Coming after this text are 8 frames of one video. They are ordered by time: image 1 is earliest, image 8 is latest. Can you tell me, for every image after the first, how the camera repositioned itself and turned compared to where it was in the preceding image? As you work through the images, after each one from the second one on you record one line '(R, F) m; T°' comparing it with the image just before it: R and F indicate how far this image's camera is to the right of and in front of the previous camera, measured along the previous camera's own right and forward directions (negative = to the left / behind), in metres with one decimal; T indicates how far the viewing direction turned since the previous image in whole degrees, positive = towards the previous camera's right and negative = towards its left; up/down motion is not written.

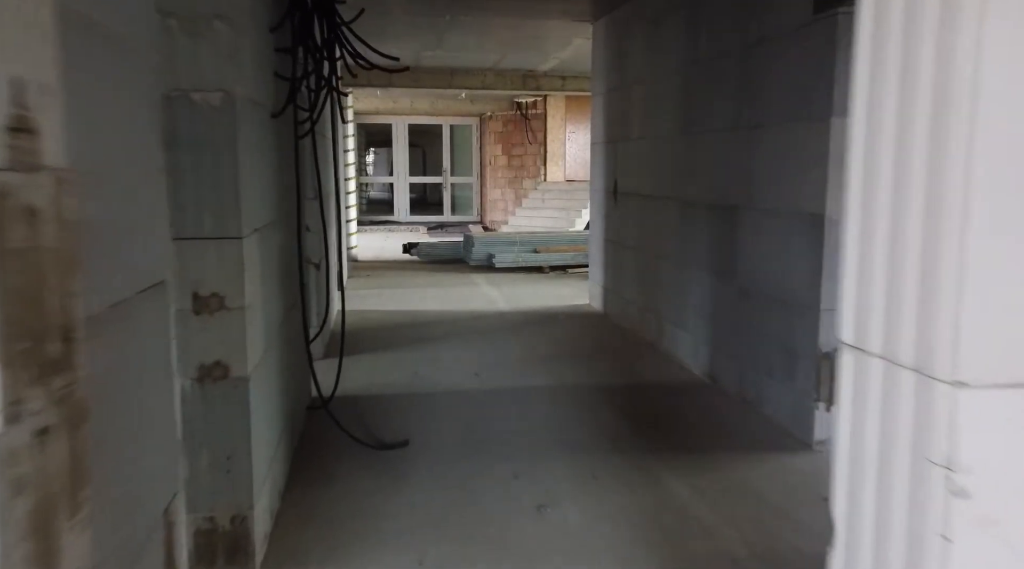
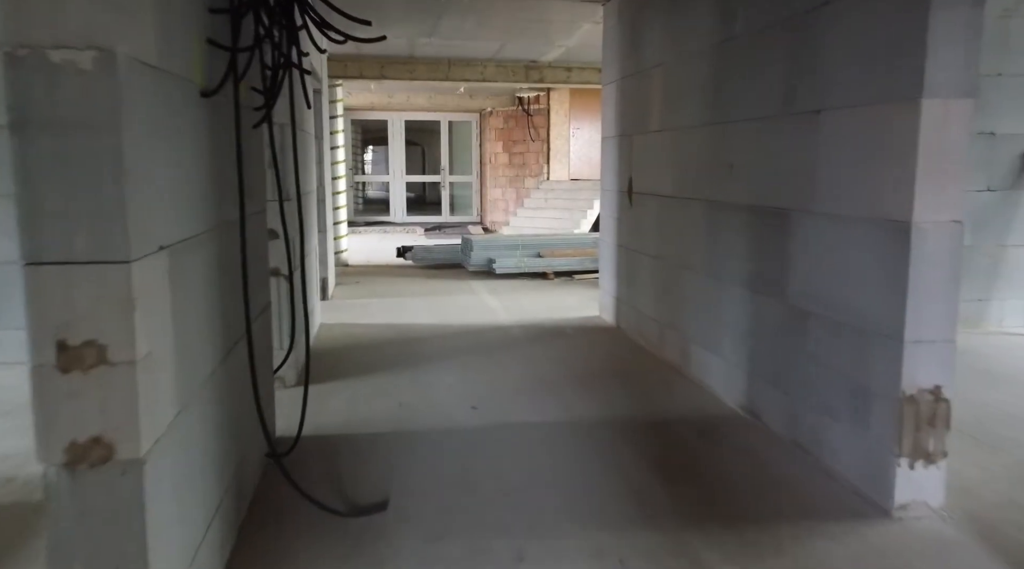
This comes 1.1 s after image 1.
(0.0, +0.6) m; 0°
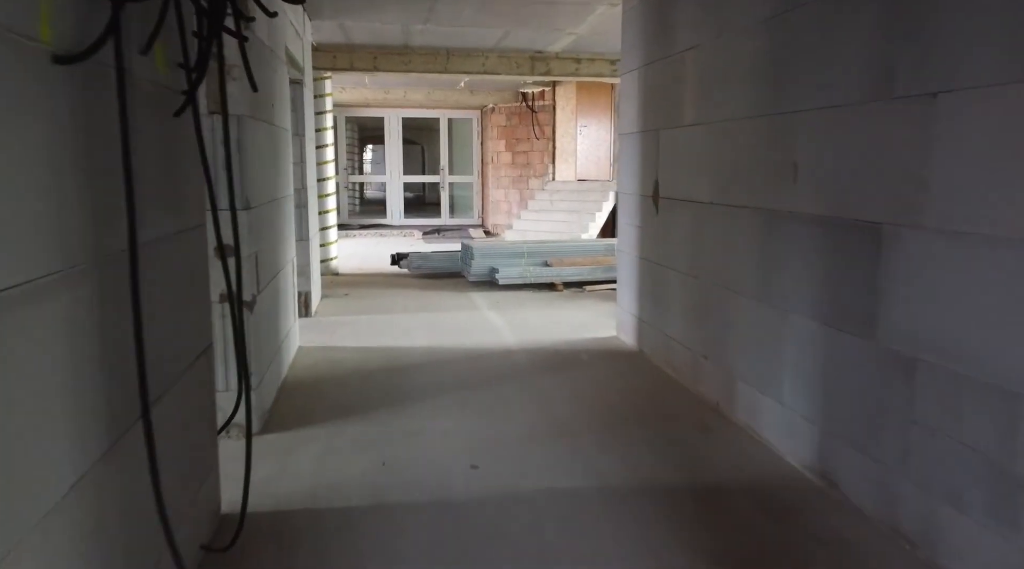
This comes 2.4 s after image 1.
(0.0, +0.7) m; 0°
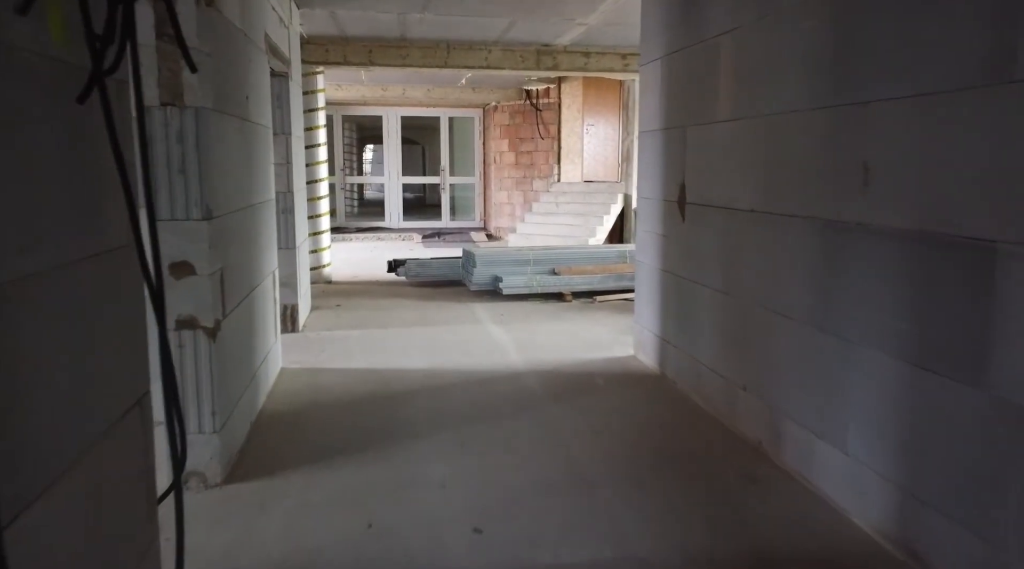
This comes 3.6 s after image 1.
(0.0, +0.5) m; 0°
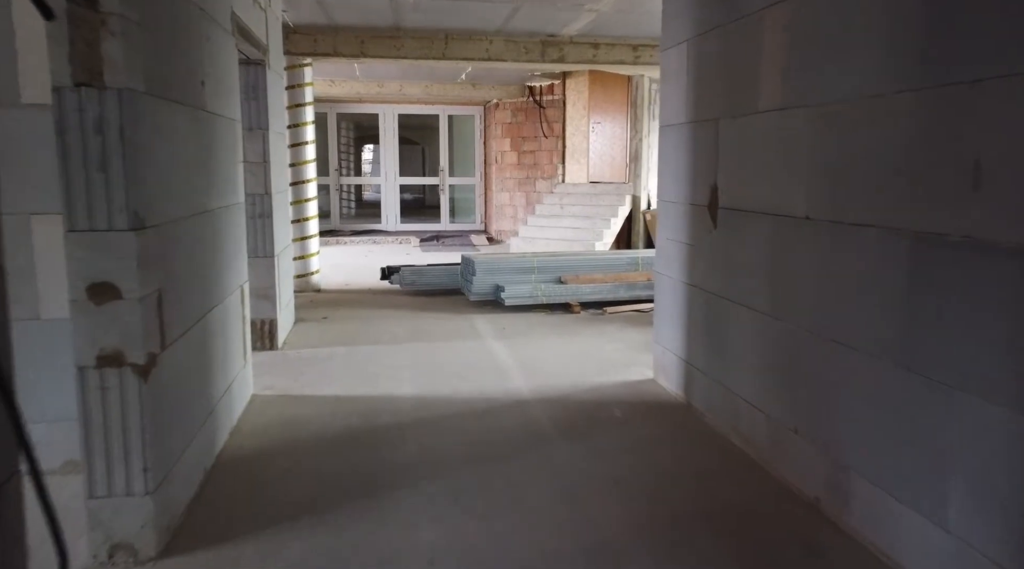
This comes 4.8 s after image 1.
(0.0, +0.5) m; 0°
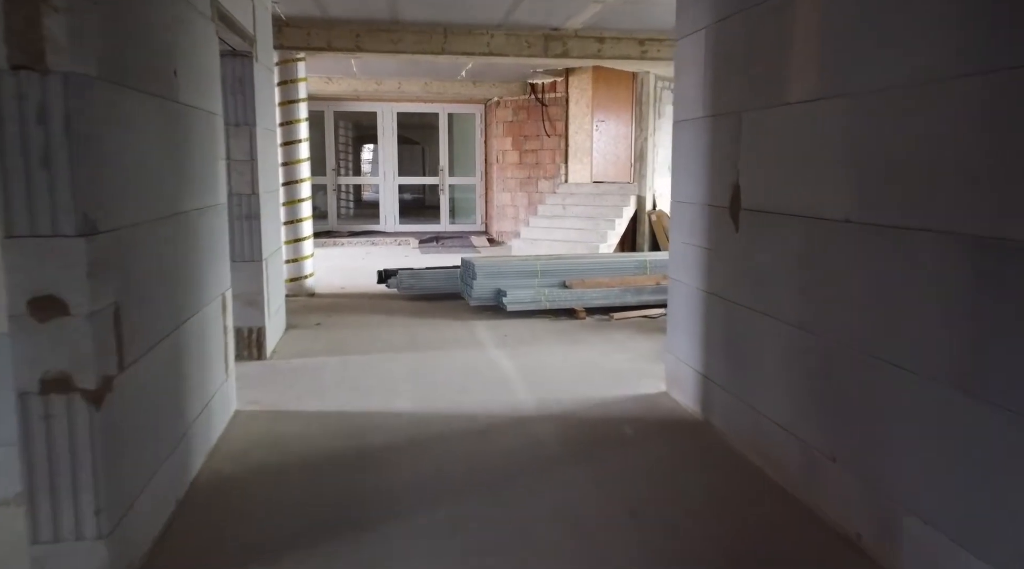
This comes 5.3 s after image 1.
(0.0, +0.3) m; 0°
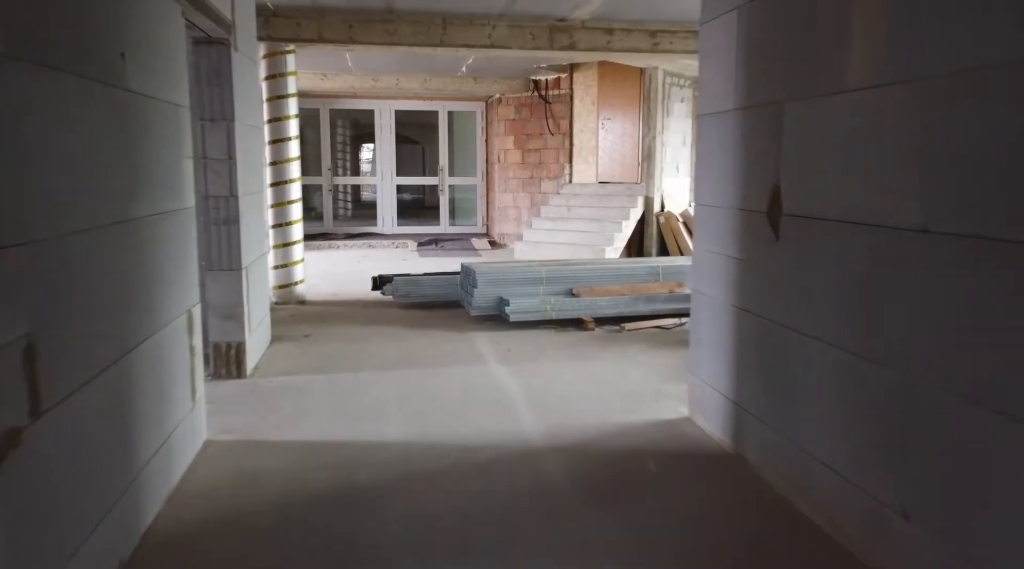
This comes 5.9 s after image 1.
(0.0, +0.4) m; 0°
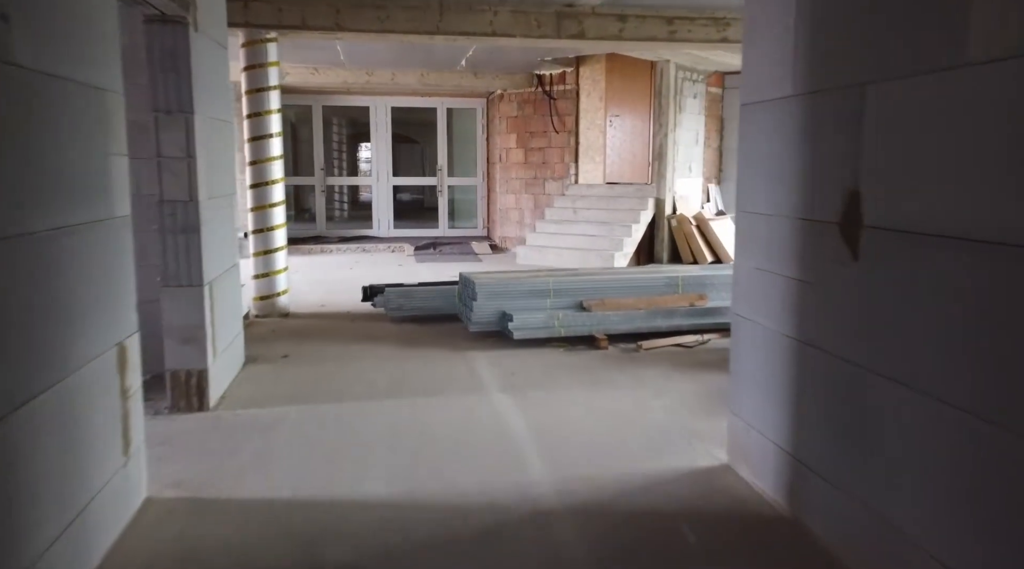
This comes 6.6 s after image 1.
(0.0, +0.5) m; 0°
